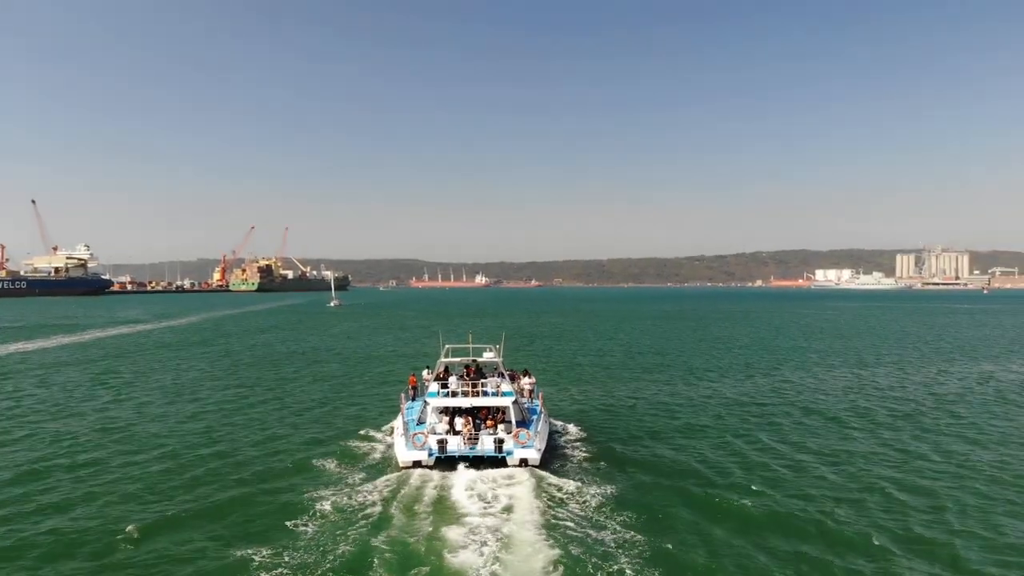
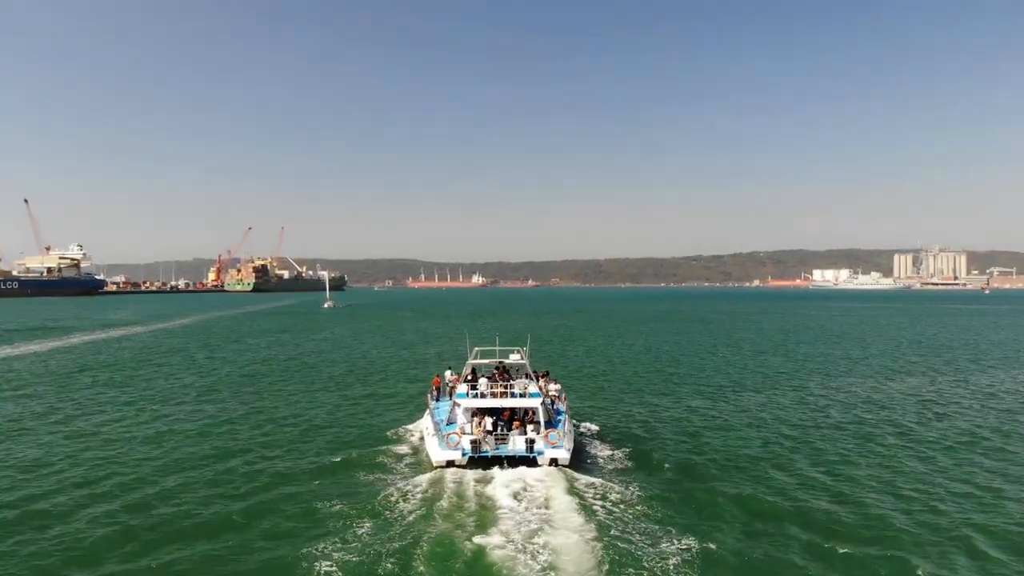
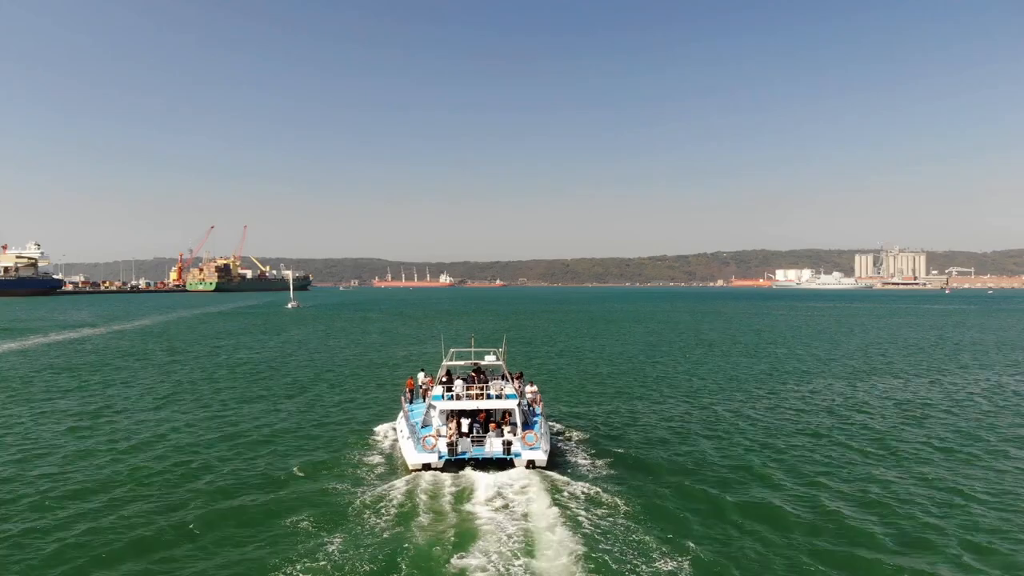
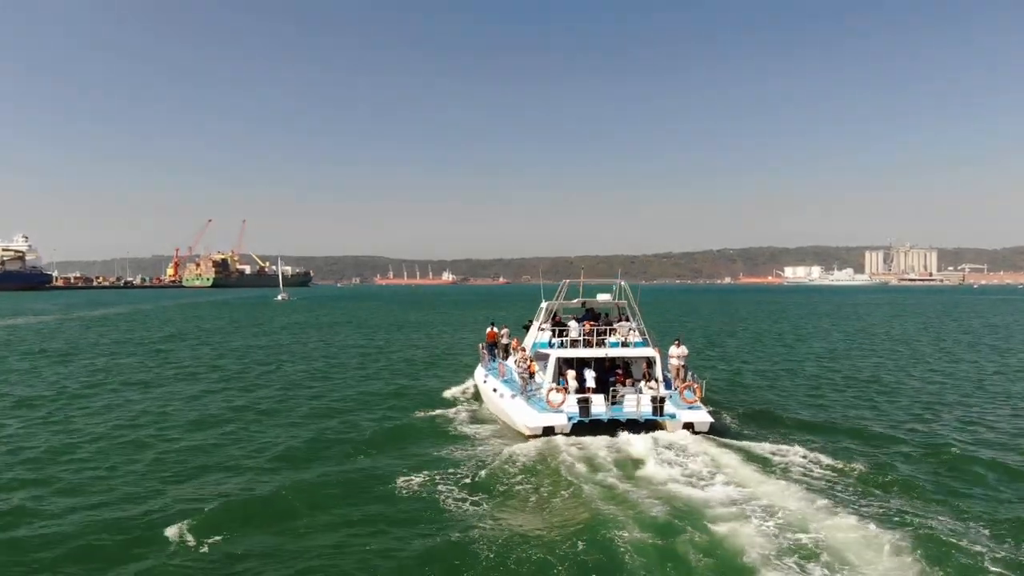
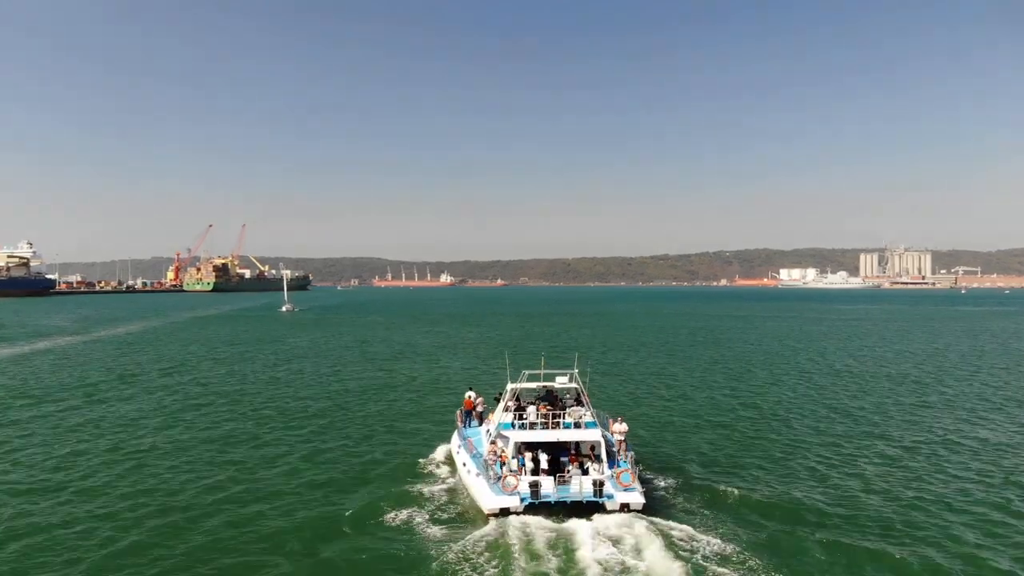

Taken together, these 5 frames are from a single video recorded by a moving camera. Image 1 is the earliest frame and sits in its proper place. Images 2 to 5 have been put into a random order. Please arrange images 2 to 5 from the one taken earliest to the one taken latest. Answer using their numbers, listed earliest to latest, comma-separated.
2, 3, 5, 4
